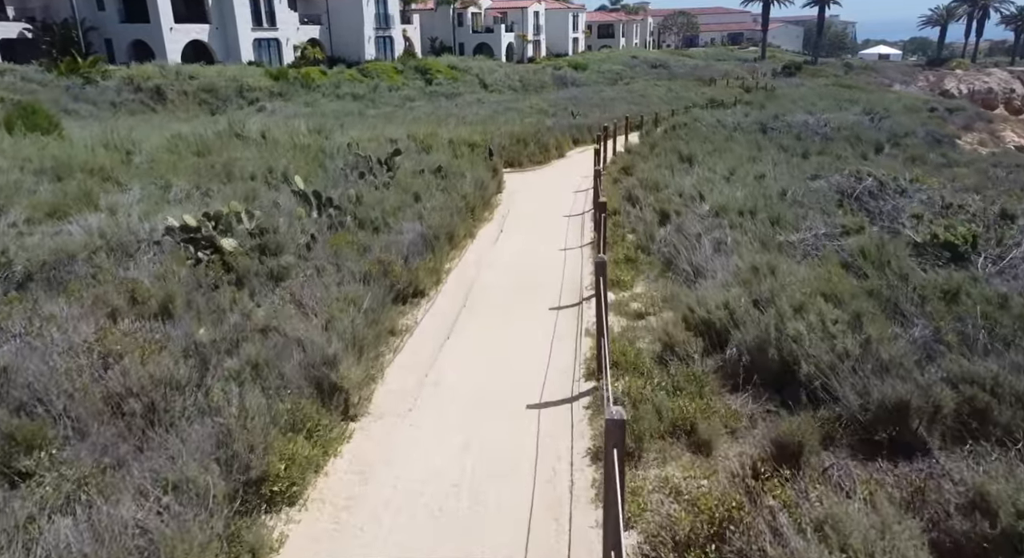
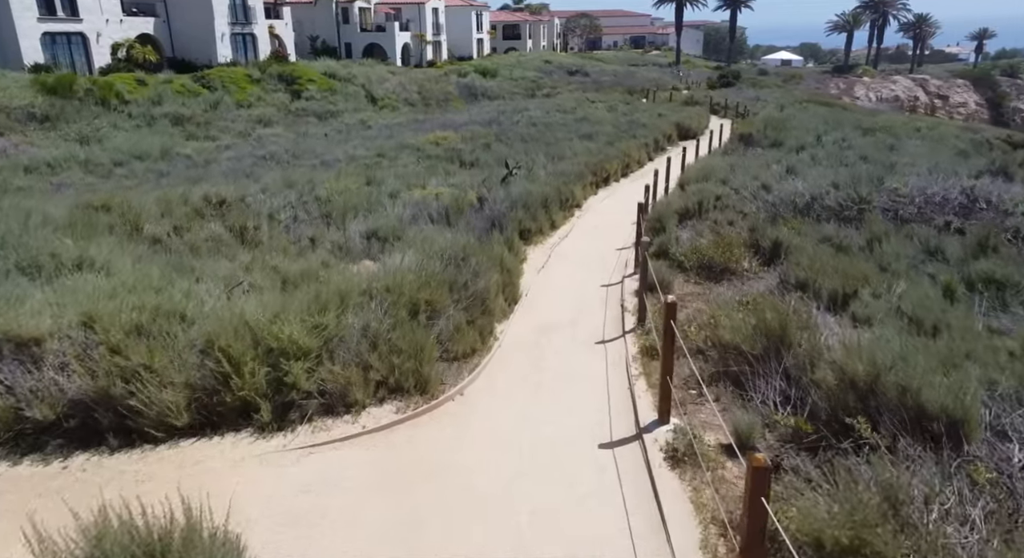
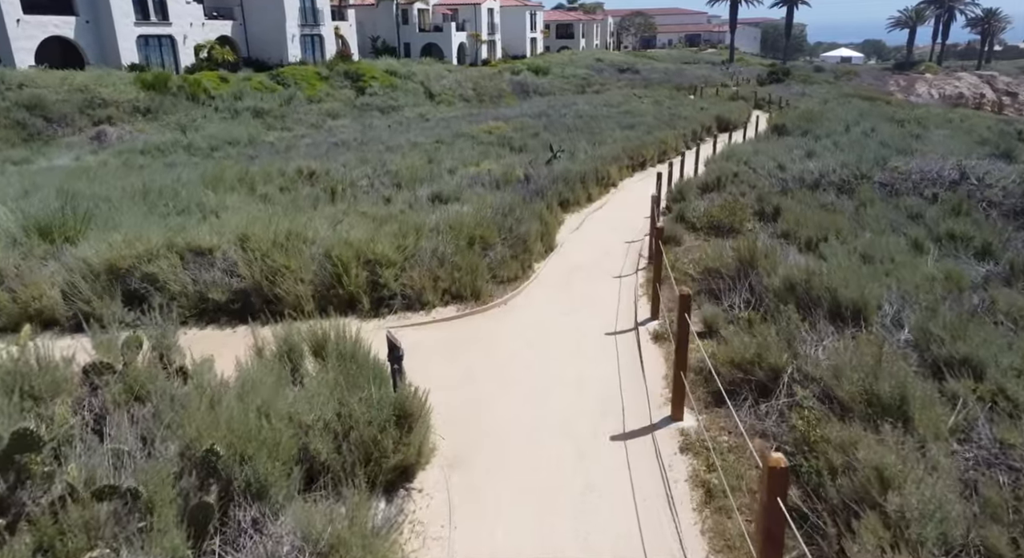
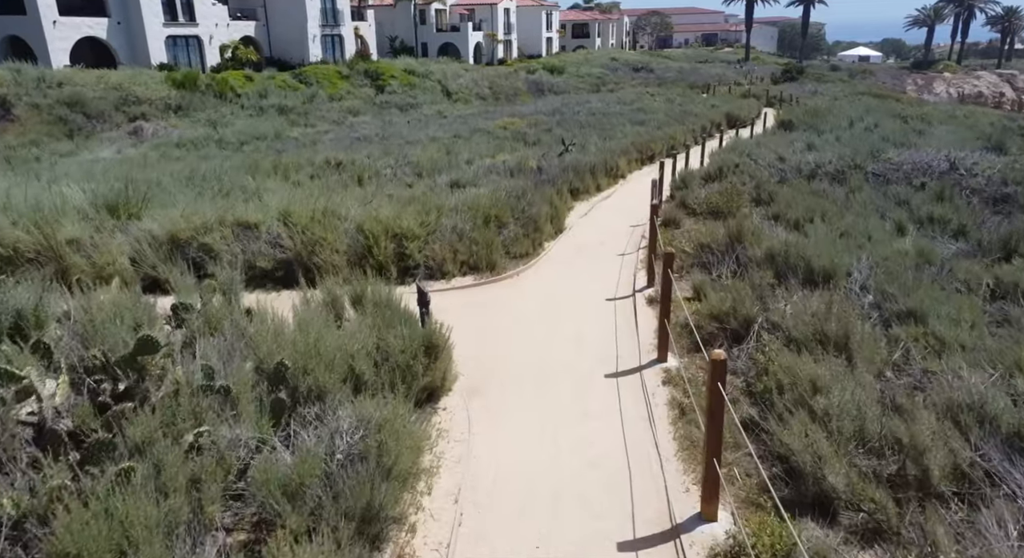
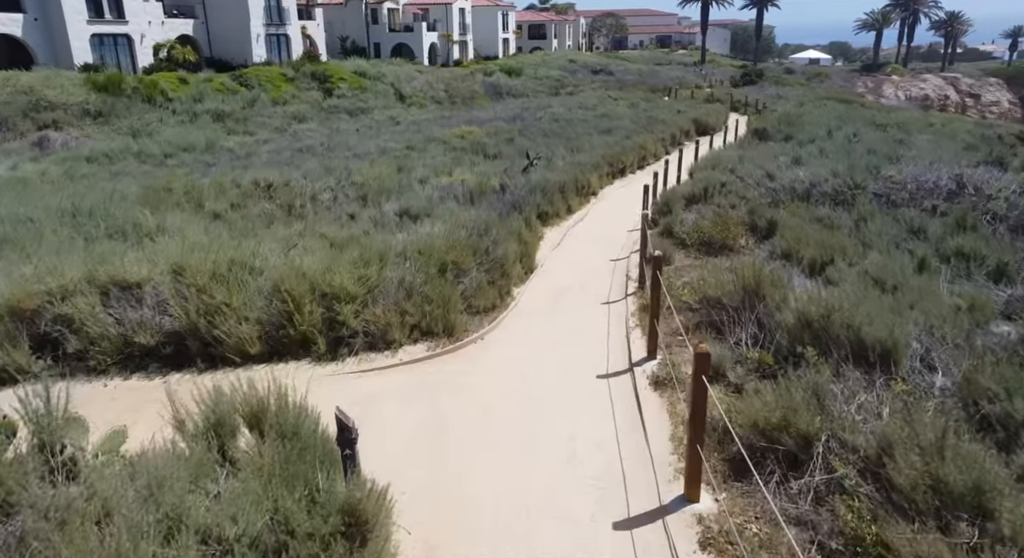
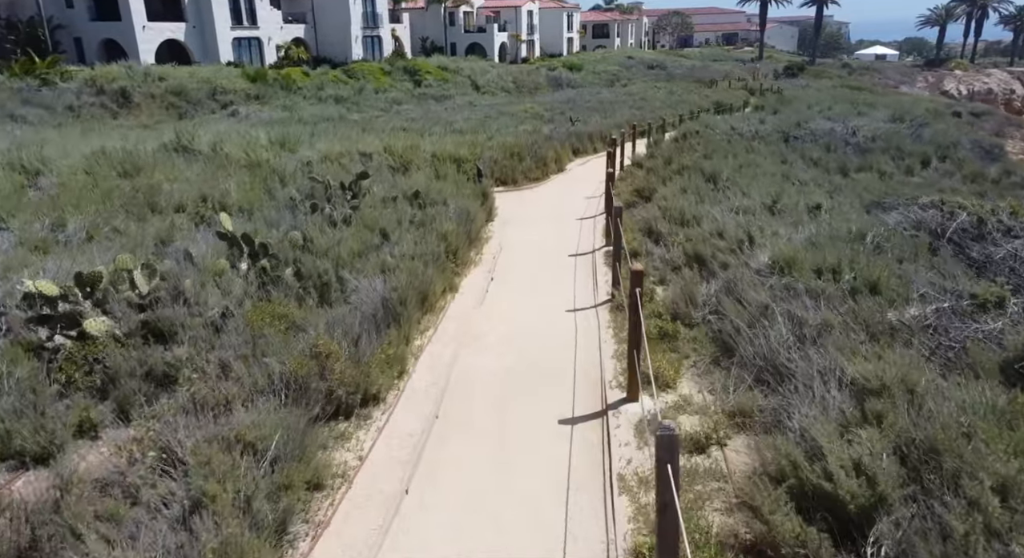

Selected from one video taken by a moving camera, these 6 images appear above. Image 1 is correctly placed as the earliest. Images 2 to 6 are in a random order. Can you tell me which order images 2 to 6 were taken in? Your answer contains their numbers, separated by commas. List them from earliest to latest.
6, 4, 3, 5, 2
